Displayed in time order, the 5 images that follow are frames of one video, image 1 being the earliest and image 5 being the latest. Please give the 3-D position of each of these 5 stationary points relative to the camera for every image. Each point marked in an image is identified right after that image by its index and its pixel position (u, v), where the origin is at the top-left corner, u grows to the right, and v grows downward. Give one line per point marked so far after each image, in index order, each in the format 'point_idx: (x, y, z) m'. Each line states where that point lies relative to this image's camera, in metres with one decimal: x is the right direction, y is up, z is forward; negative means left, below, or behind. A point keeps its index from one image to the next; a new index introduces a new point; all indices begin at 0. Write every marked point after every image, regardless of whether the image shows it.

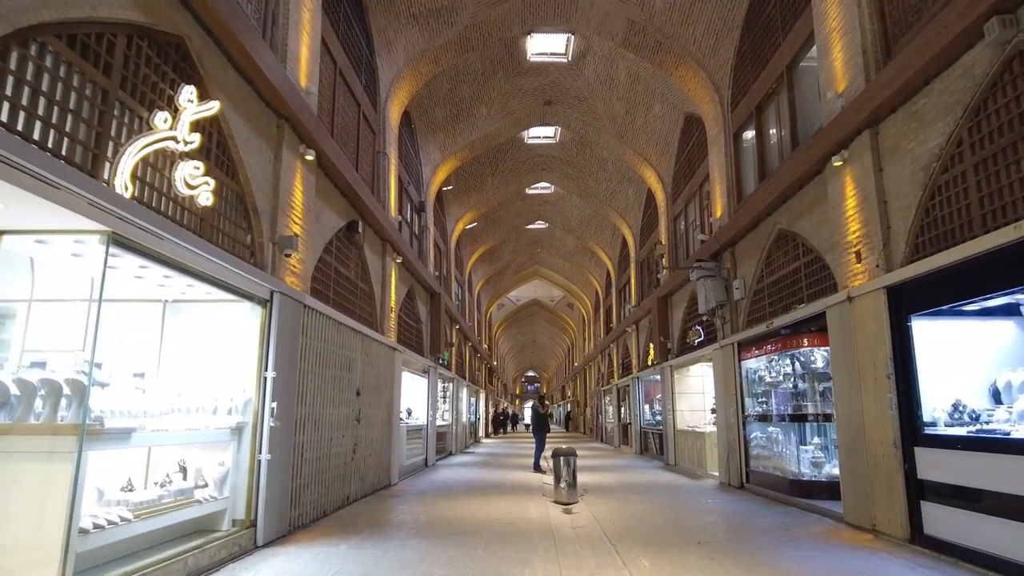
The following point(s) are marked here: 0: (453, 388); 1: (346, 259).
0: (-1.5, -2.5, +16.2) m
1: (-1.9, +0.3, +7.4) m
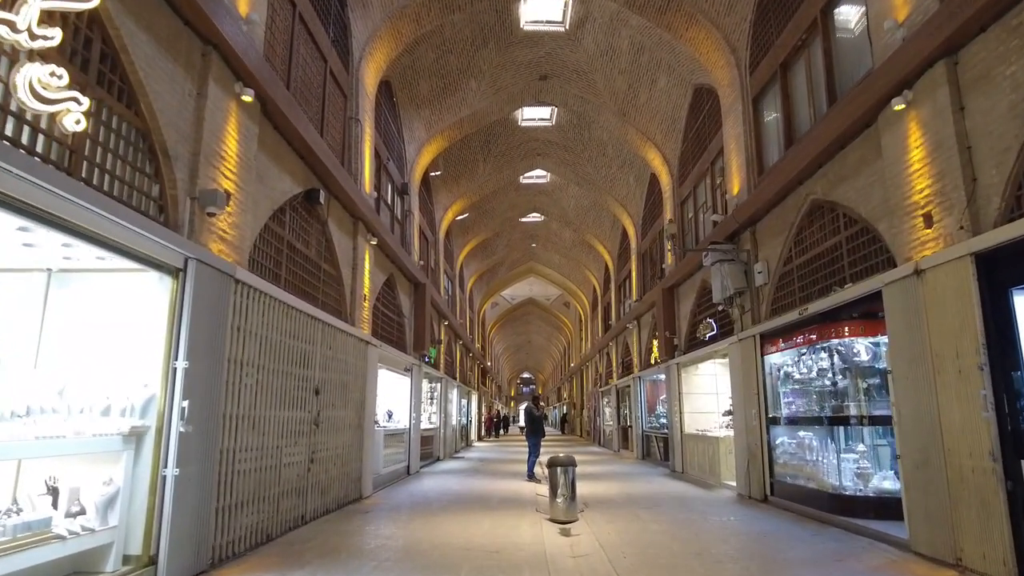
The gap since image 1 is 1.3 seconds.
0: (-1.6, -2.3, +15.1) m
1: (-2.0, +0.5, +6.3) m
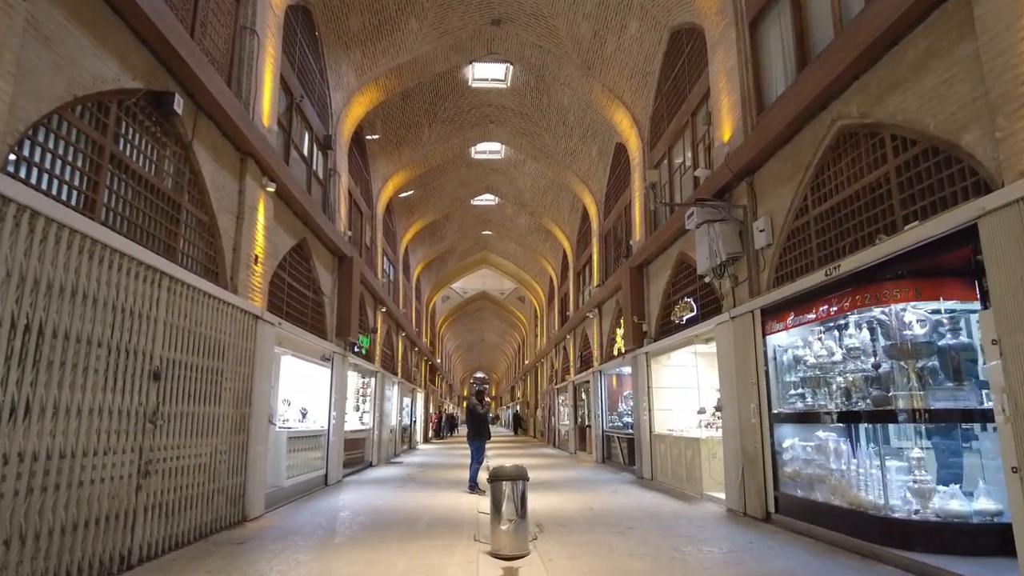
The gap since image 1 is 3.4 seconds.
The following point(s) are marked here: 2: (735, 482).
0: (-2.7, -2.0, +13.2) m
1: (-2.5, +0.9, +4.4) m
2: (+2.2, -1.9, +6.3) m
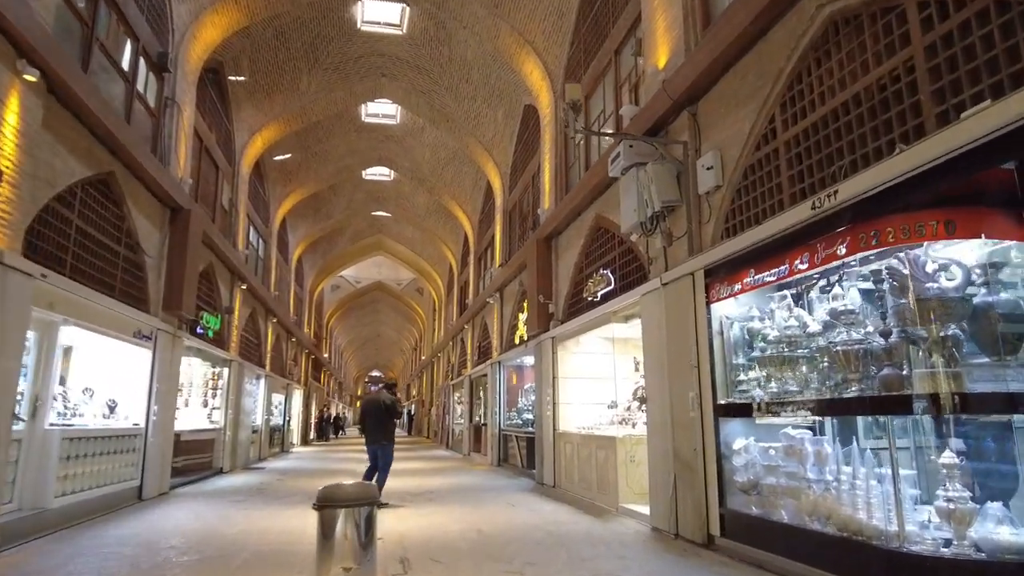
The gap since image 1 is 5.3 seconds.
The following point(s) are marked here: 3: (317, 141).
0: (-4.7, -1.5, +11.1) m
1: (-3.1, +1.4, +2.4) m
2: (+1.1, -1.5, +4.9) m
3: (-4.2, +3.2, +13.9) m
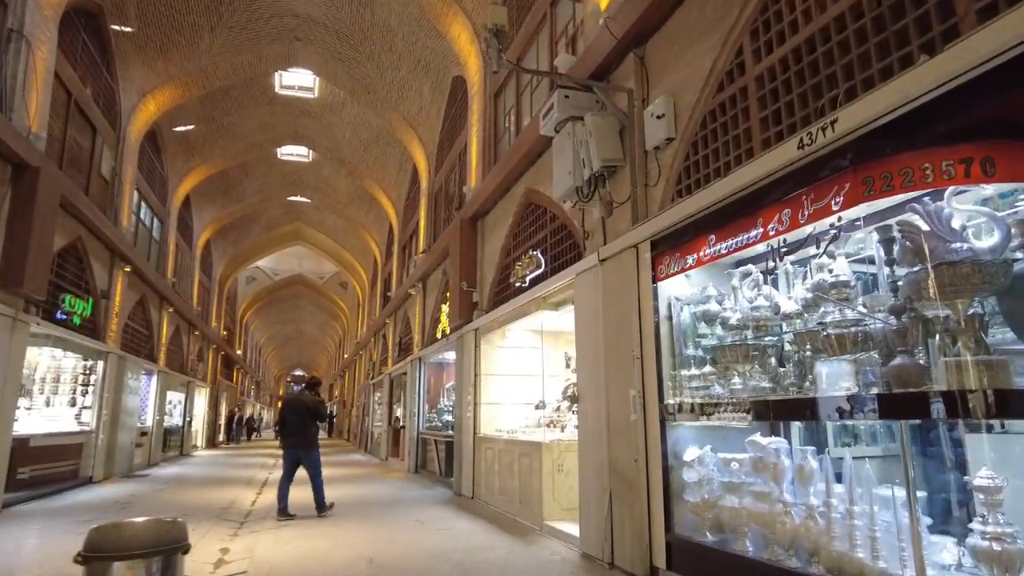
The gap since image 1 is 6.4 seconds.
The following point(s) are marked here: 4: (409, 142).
0: (-5.9, -1.2, +9.6) m
1: (-3.4, +1.6, +1.1) m
2: (+0.5, -1.4, +4.1) m
3: (-5.6, +3.4, +12.5) m
4: (-2.0, +2.8, +12.4) m
